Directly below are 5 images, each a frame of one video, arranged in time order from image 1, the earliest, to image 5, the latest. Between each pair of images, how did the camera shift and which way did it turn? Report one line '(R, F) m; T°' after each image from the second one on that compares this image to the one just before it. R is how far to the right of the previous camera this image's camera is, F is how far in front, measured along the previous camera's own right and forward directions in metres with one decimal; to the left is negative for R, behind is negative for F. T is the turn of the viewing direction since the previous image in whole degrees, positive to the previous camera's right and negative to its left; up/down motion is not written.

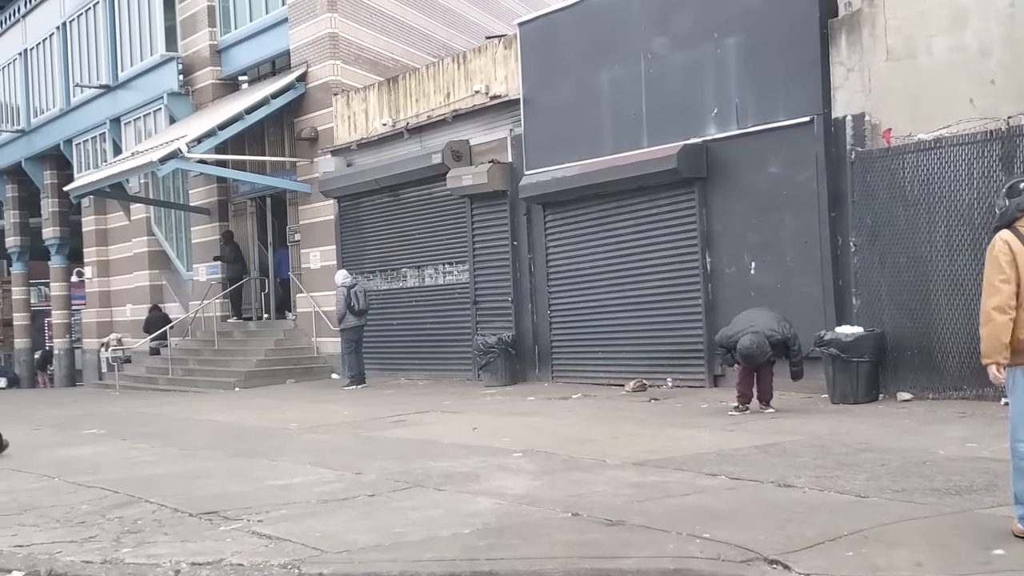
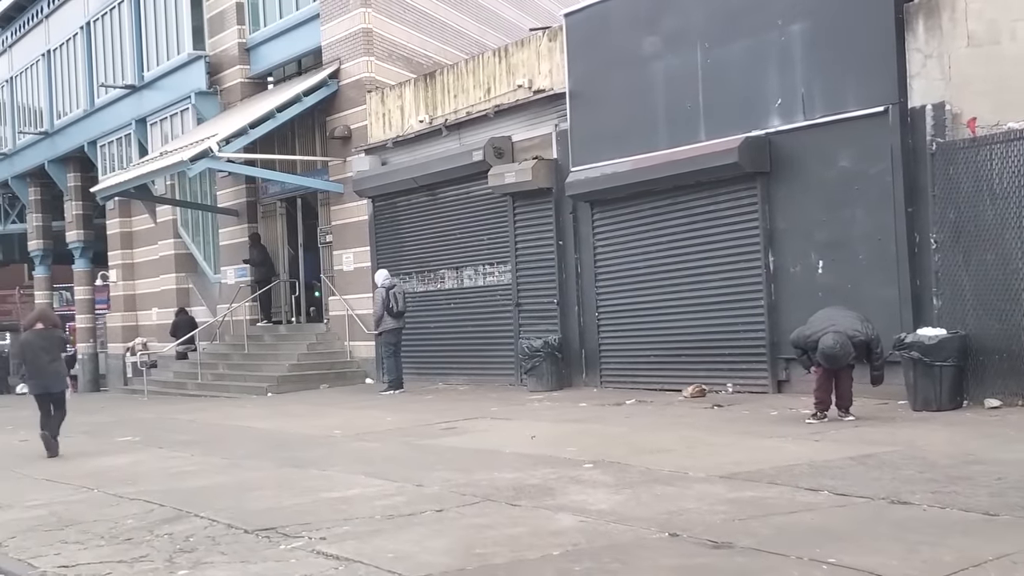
(-0.4, +0.6) m; -1°
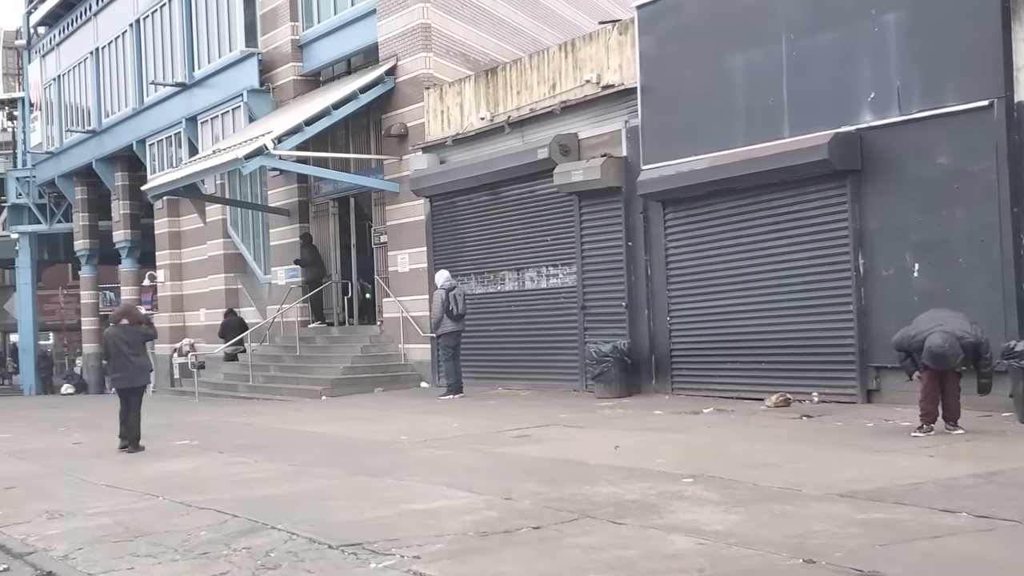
(-0.4, +0.5) m; -2°
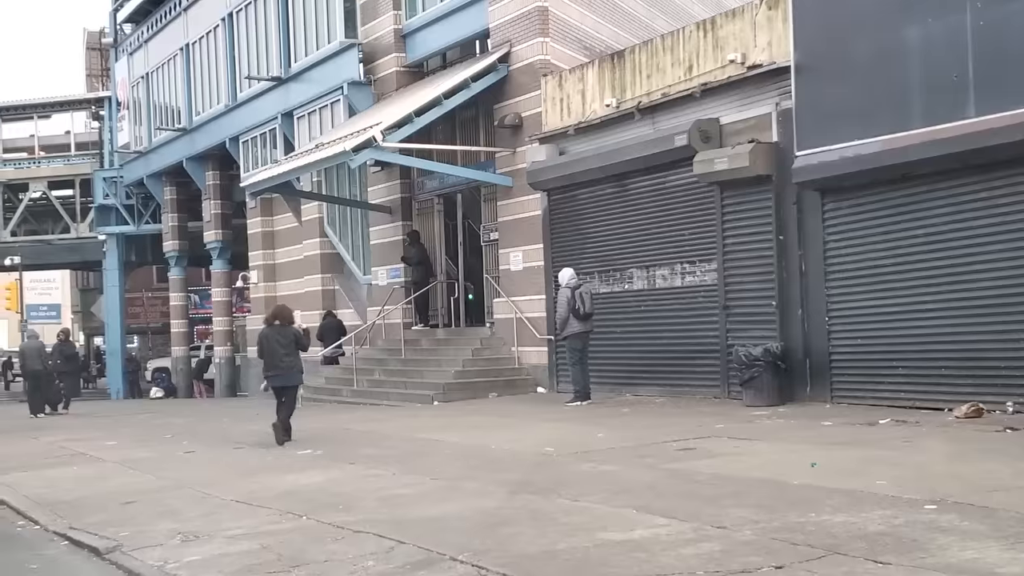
(-0.8, +1.1) m; -3°
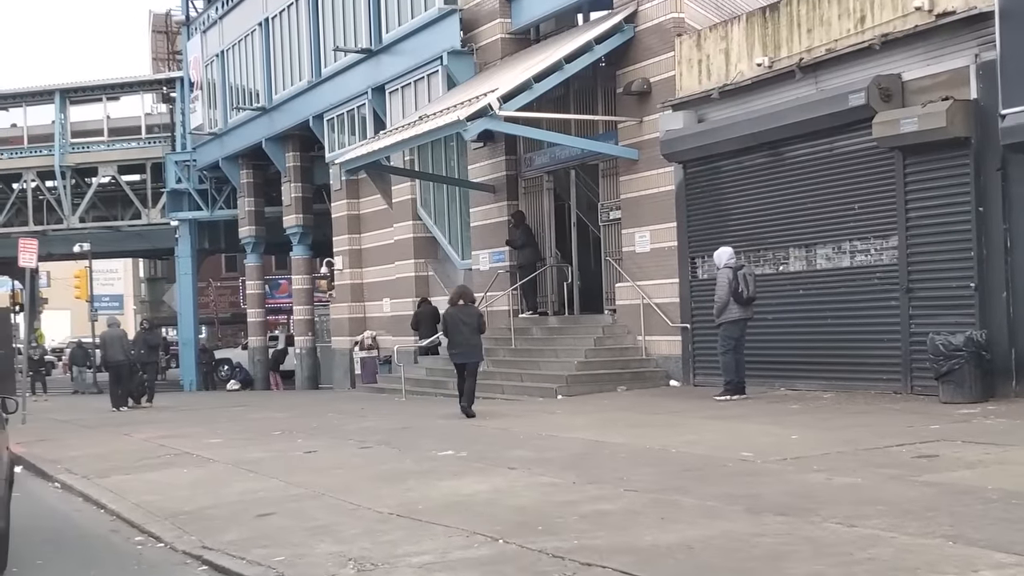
(-1.0, +1.5) m; -2°
